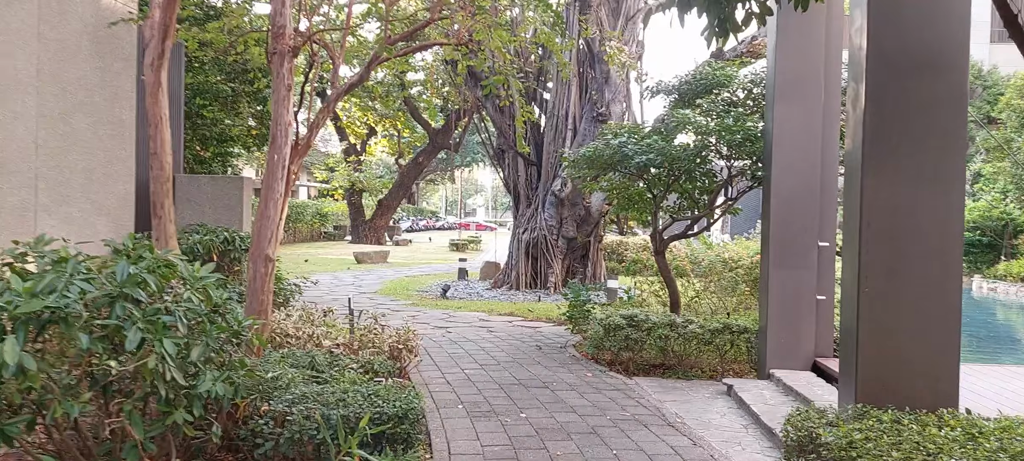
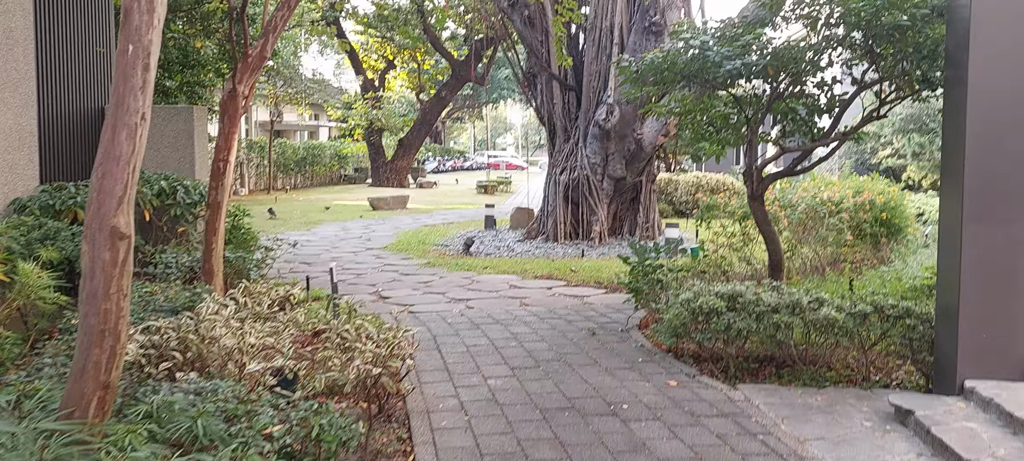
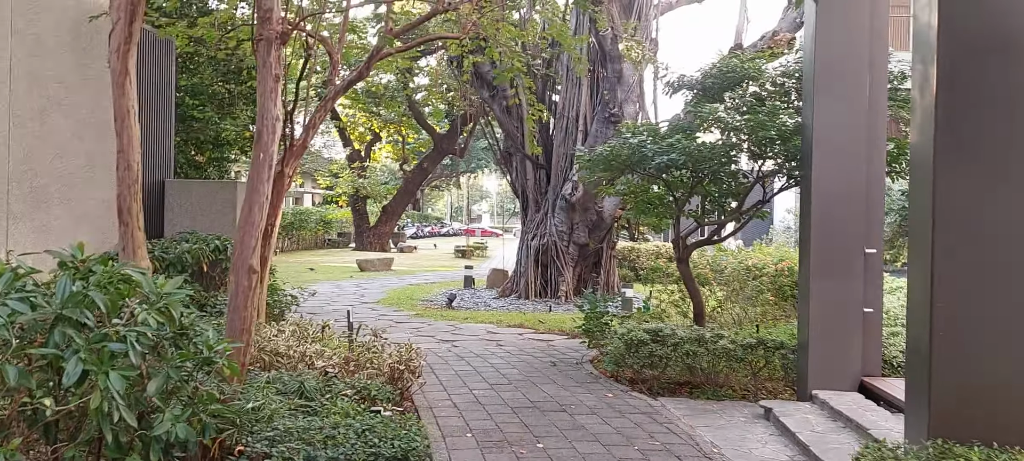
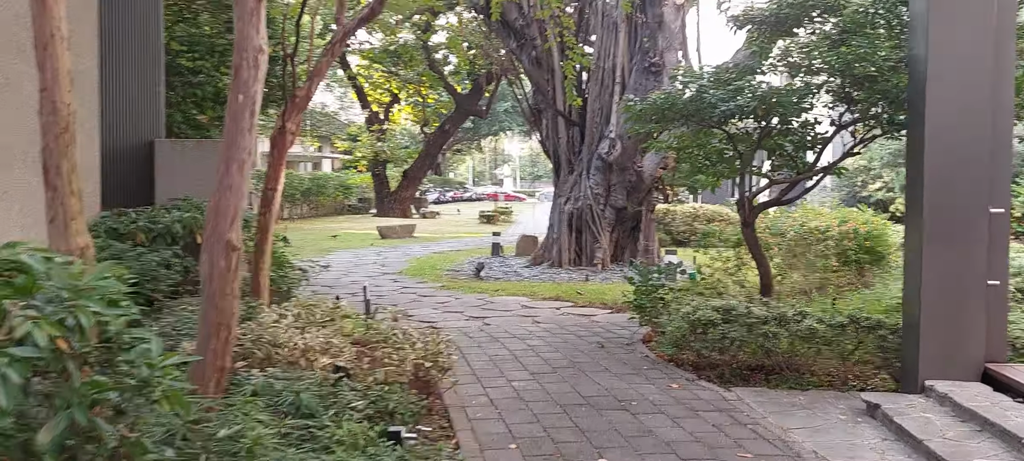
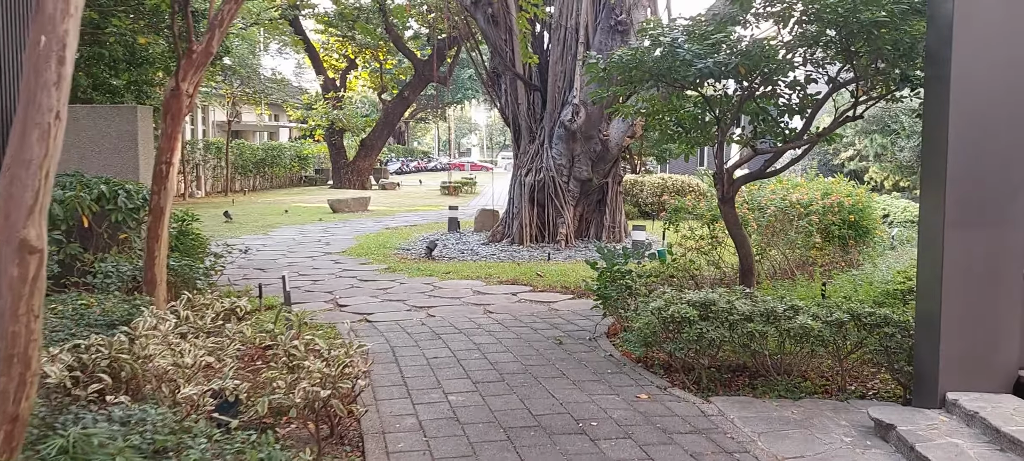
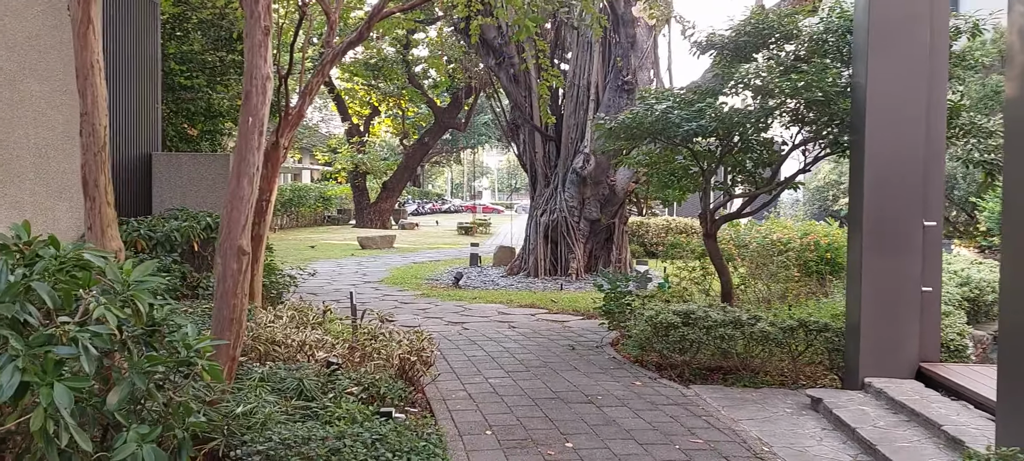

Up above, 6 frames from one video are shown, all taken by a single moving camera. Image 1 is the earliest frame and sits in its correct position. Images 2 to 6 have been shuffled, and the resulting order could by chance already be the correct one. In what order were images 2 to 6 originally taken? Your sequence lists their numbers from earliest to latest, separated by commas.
3, 6, 4, 2, 5
